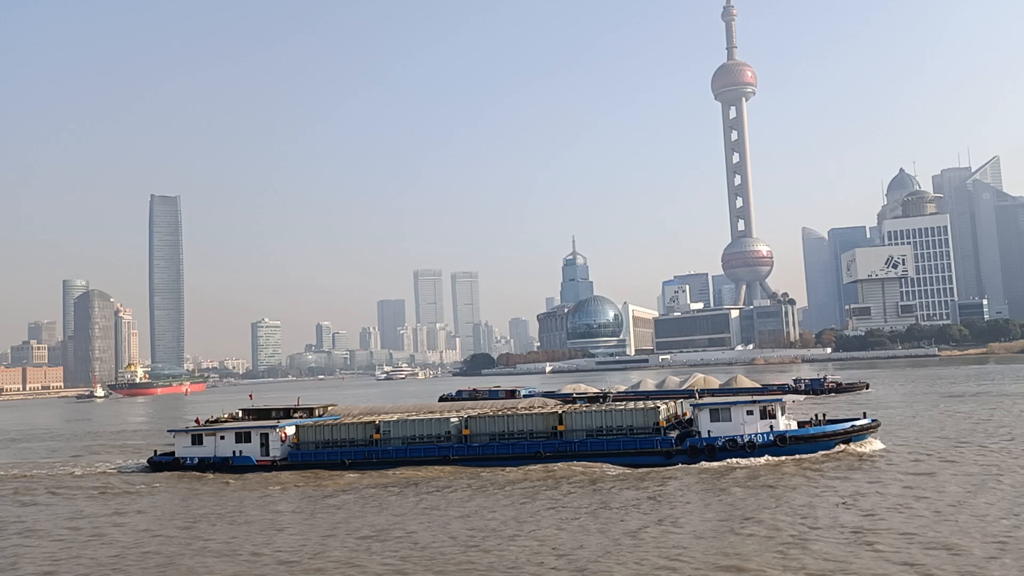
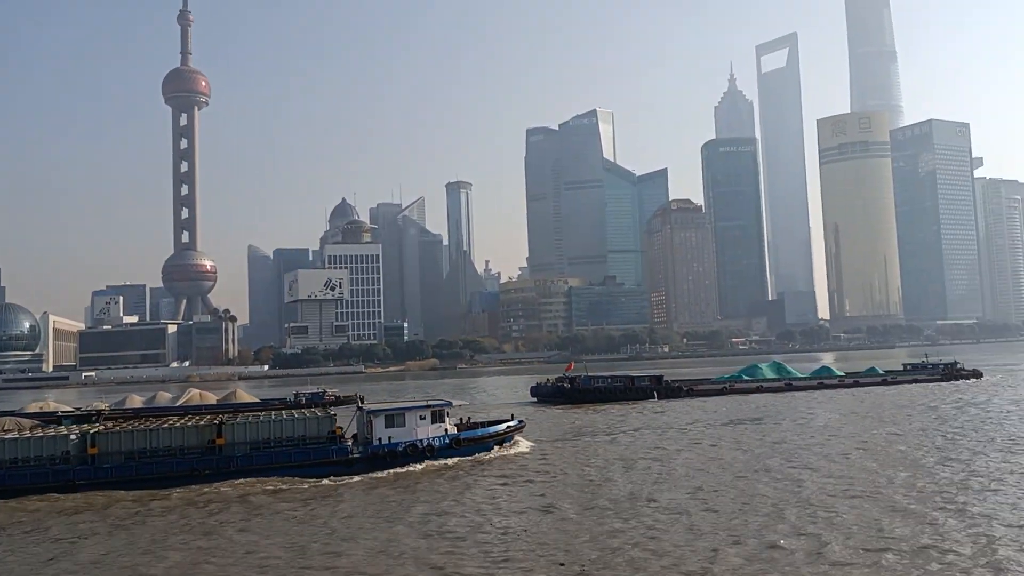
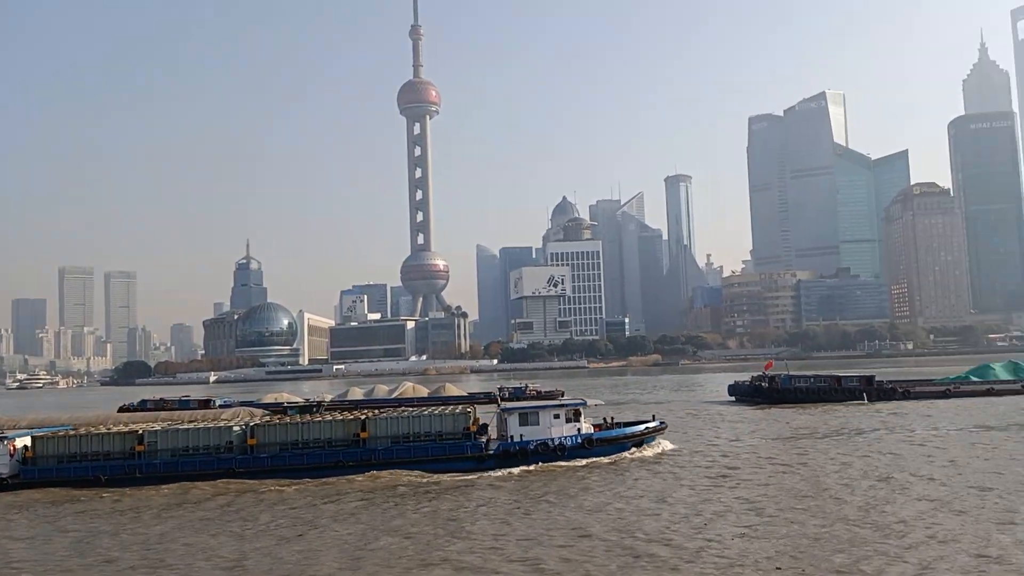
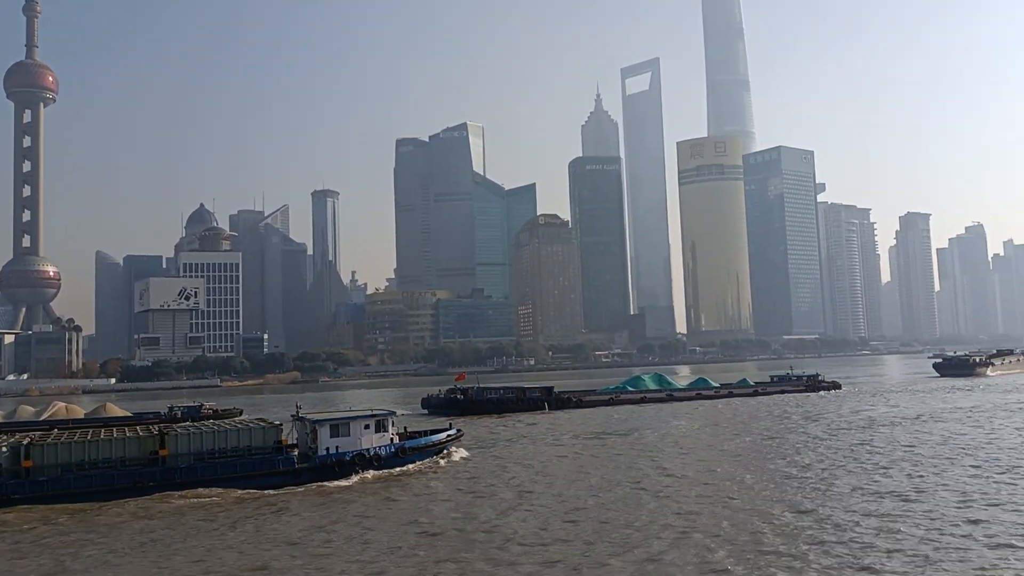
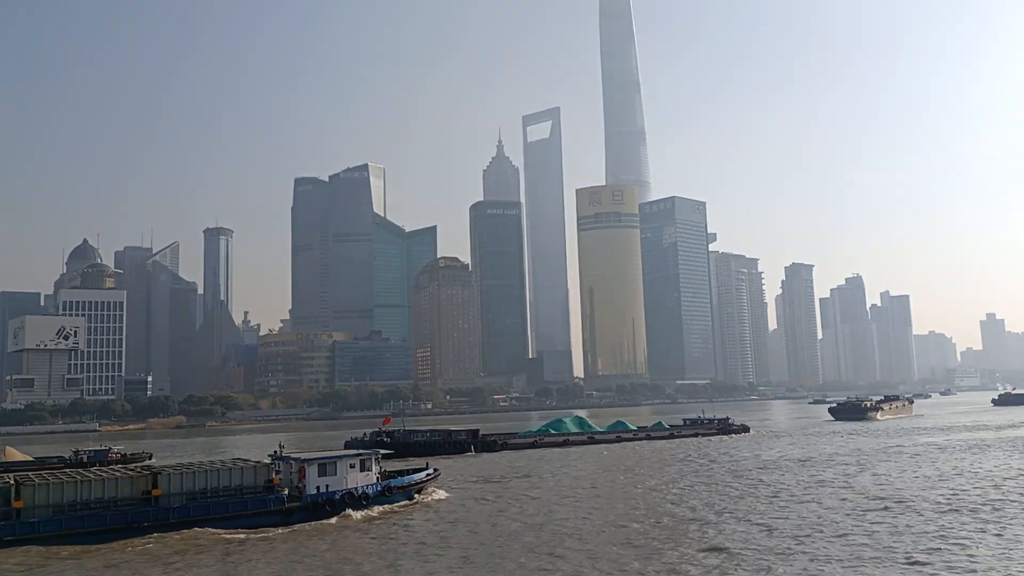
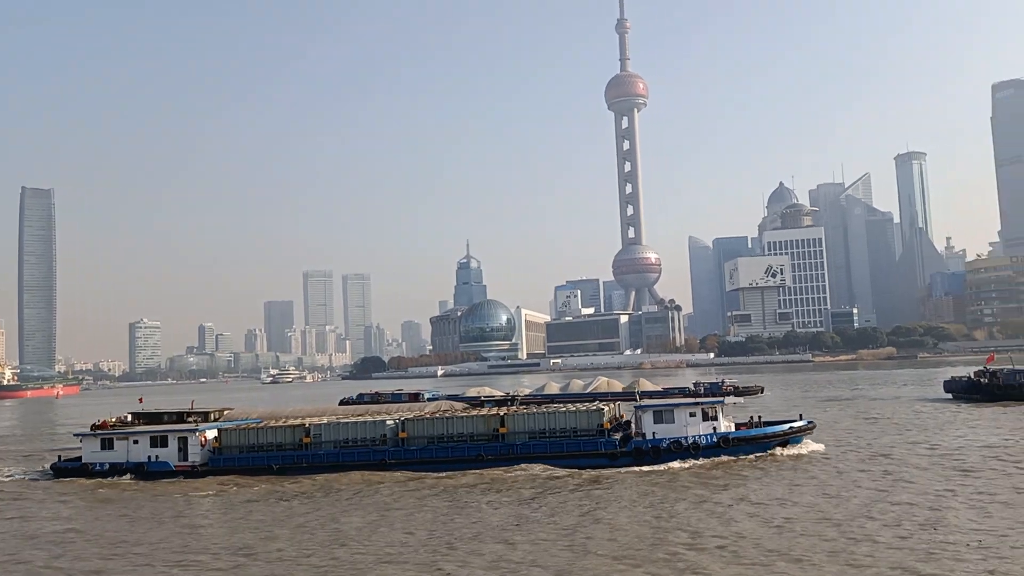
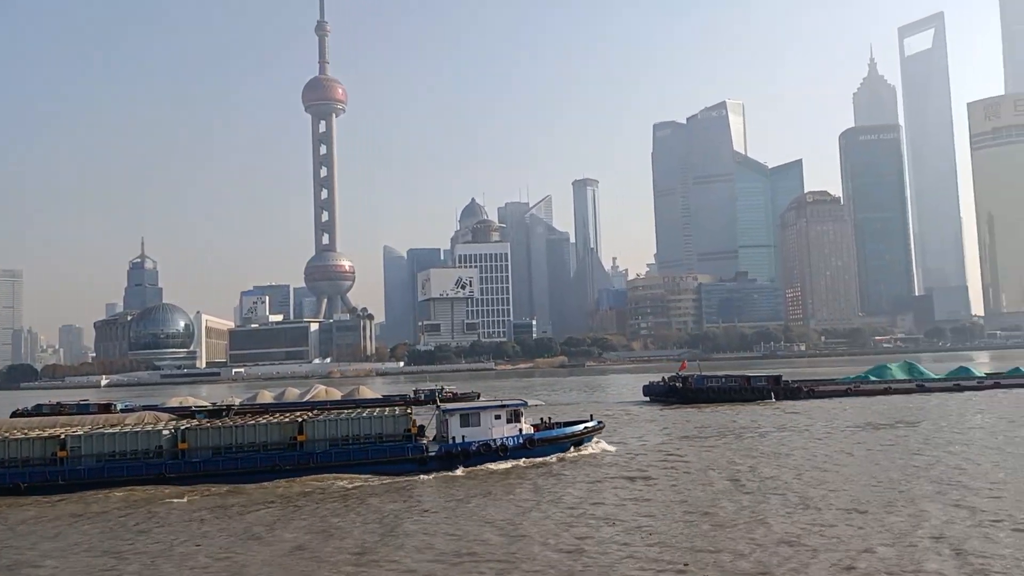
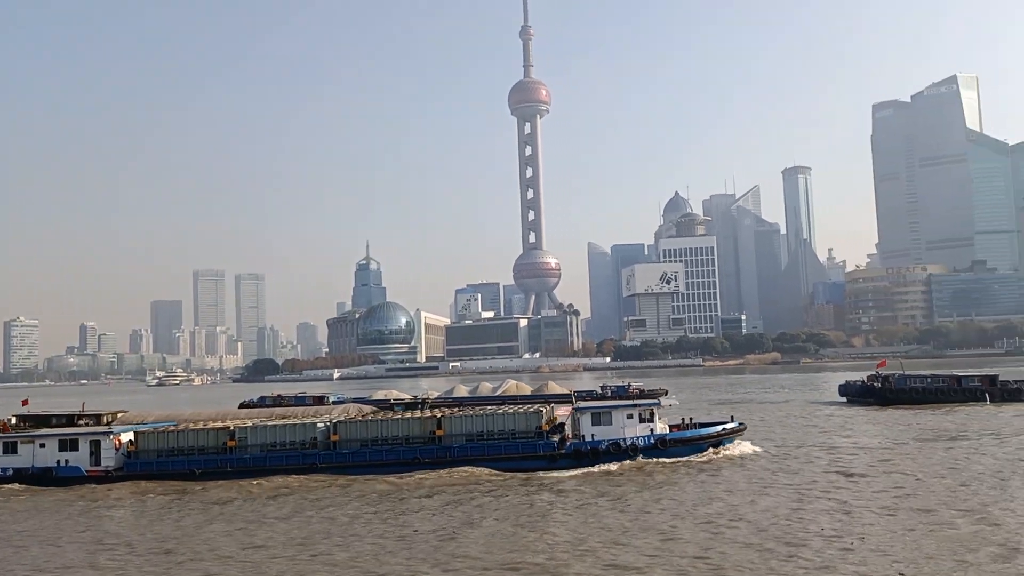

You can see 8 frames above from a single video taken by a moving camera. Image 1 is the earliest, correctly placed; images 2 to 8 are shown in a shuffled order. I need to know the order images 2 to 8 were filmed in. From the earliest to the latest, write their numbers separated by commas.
6, 8, 3, 7, 2, 4, 5
